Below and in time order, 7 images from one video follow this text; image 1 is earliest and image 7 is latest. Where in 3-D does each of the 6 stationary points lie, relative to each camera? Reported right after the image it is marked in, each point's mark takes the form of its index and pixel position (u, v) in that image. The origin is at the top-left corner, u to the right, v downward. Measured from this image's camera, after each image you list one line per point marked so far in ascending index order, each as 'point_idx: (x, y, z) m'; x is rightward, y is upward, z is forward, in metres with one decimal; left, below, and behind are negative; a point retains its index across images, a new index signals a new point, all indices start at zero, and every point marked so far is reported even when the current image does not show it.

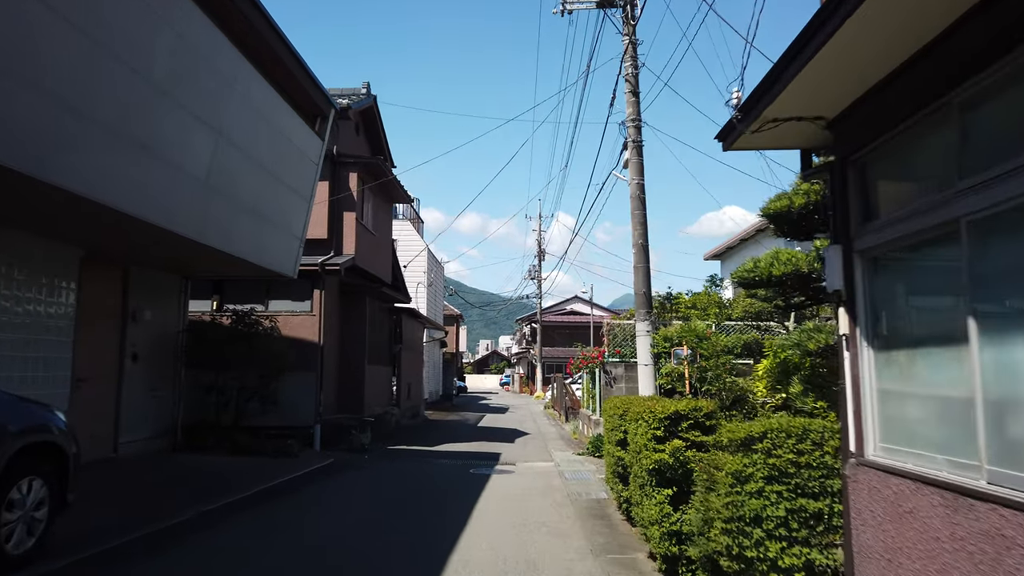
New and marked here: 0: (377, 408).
0: (-2.6, -2.3, +16.4) m
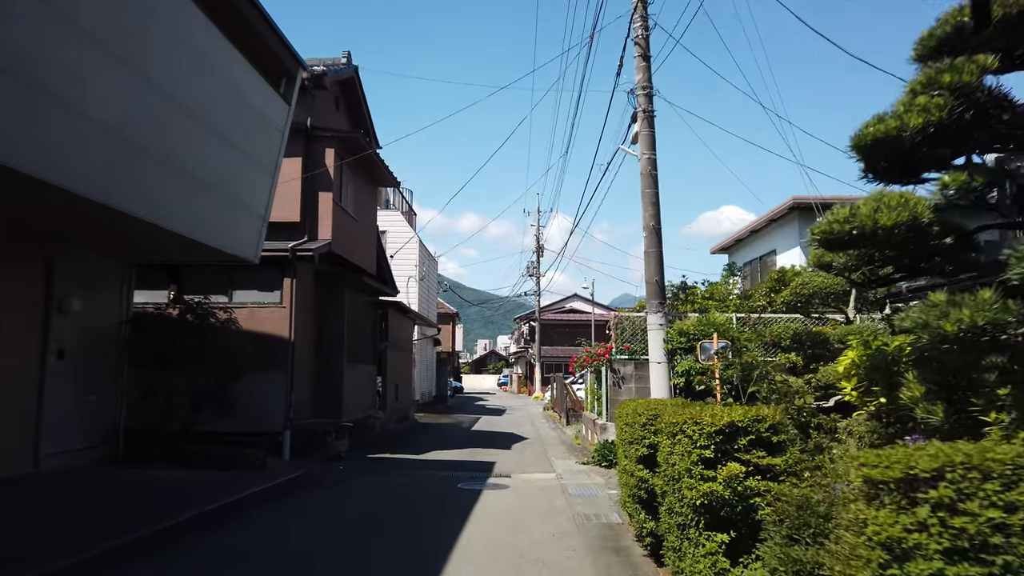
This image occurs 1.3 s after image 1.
0: (-2.6, -2.1, +14.8) m
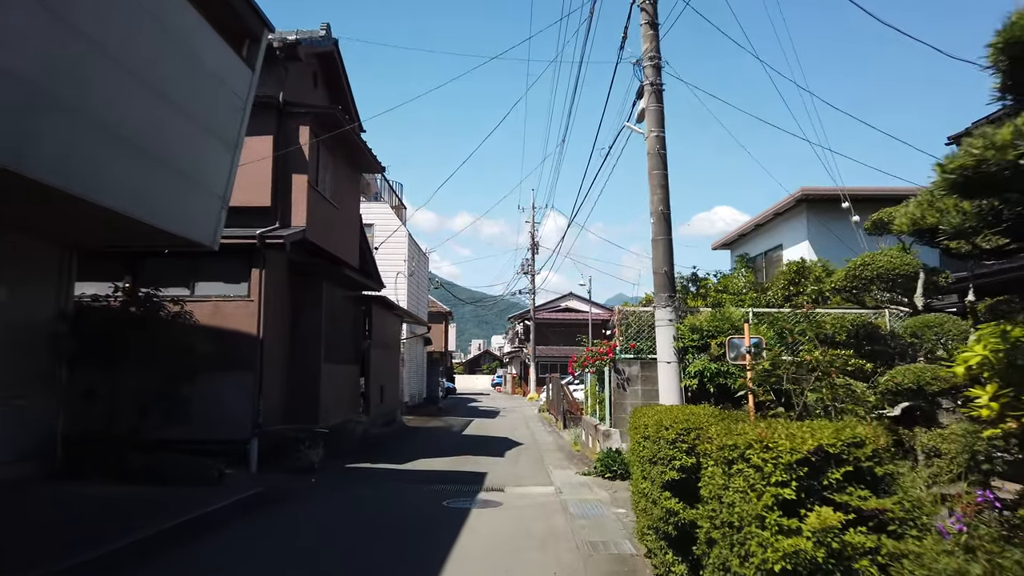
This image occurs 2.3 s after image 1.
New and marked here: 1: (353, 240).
0: (-2.7, -2.0, +13.6) m
1: (-2.8, +0.8, +15.2) m
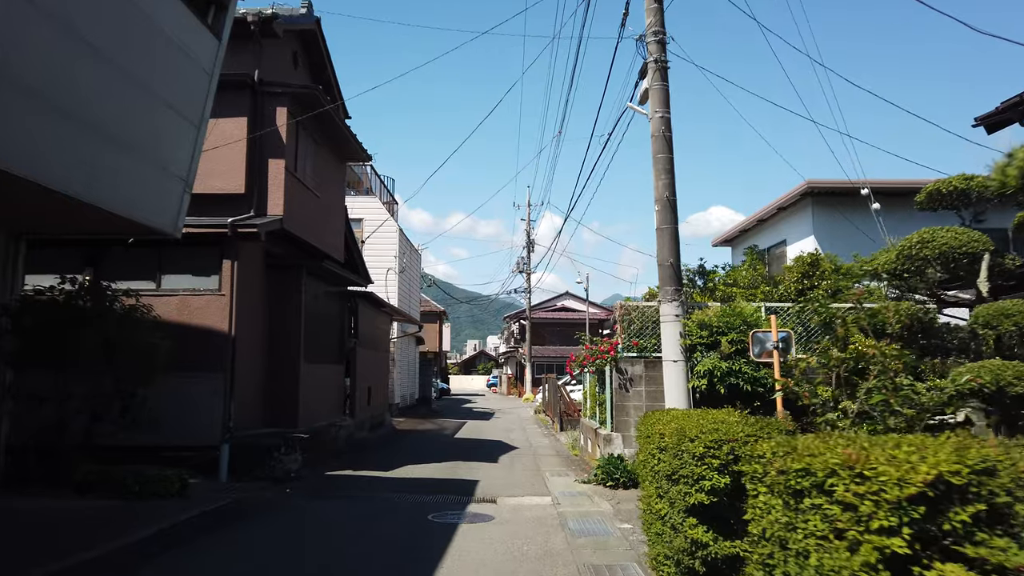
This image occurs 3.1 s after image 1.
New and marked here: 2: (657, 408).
0: (-2.8, -1.9, +12.7) m
1: (-2.9, +0.9, +14.3) m
2: (+1.8, -1.5, +10.6) m
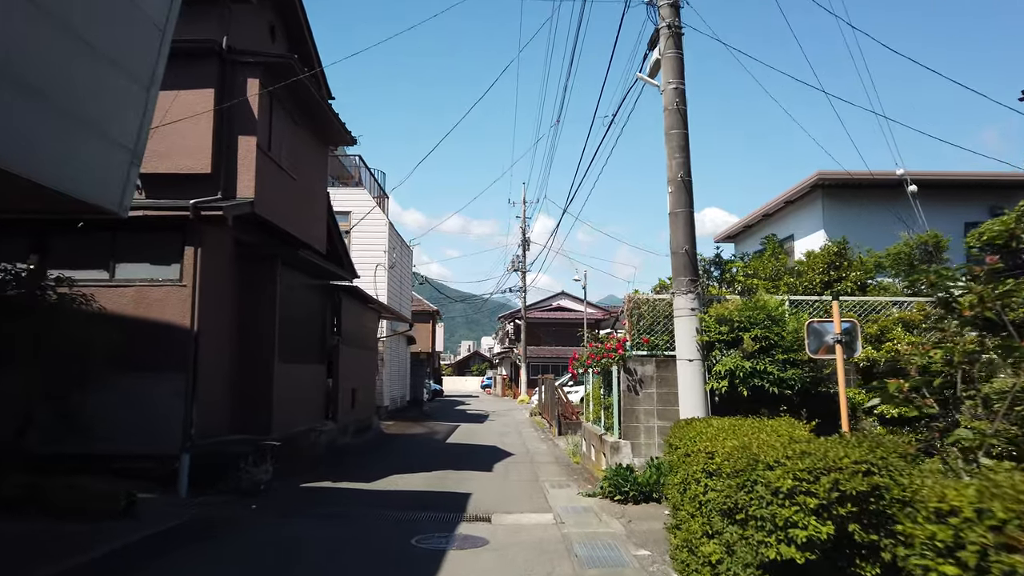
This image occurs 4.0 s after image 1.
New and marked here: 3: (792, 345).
0: (-2.9, -1.8, +11.6) m
1: (-3.0, +1.0, +13.2) m
2: (+1.7, -1.4, +9.5) m
3: (+2.9, -0.6, +8.8) m
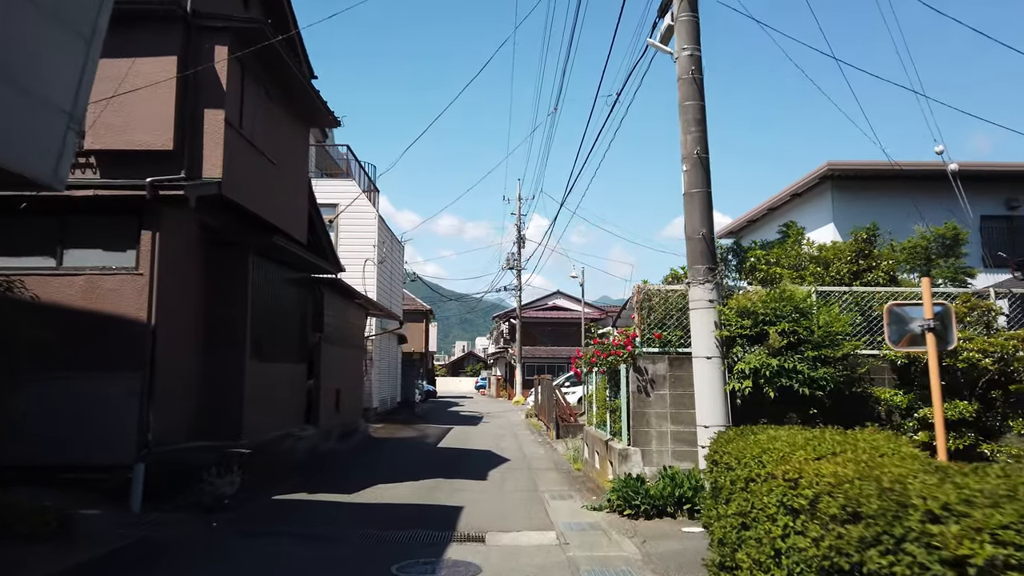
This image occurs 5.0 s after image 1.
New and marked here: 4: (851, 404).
0: (-2.9, -1.7, +10.6) m
1: (-3.0, +1.1, +12.2) m
2: (+1.7, -1.3, +8.5) m
3: (+2.8, -0.5, +7.9) m
4: (+3.2, -1.1, +8.2) m
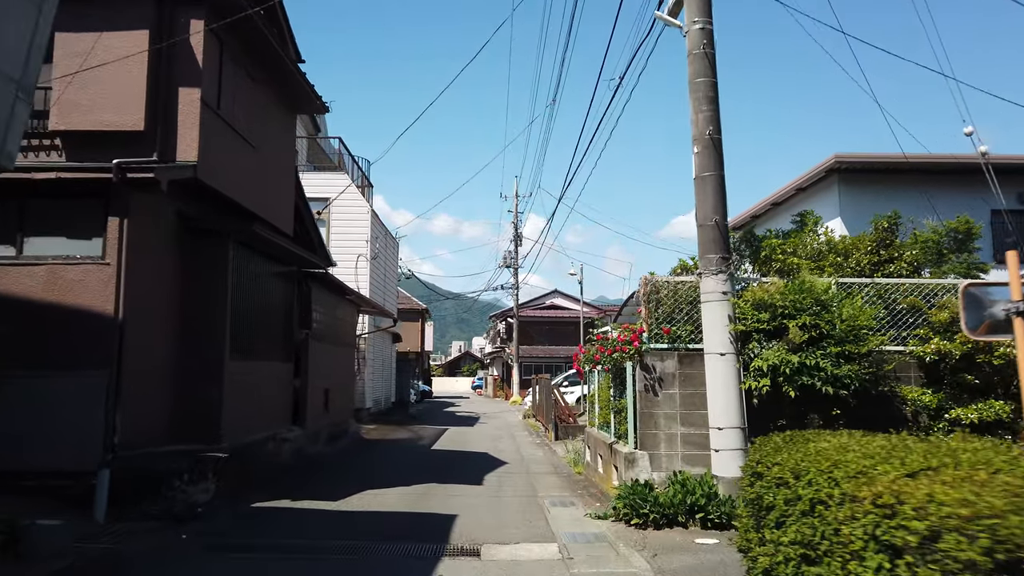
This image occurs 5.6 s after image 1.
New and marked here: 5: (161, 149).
0: (-3.0, -1.7, +9.9) m
1: (-3.0, +1.2, +11.6) m
2: (+1.7, -1.2, +7.9) m
3: (+2.8, -0.4, +7.2) m
4: (+3.2, -1.0, +7.5) m
5: (-3.3, +1.3, +8.2) m
